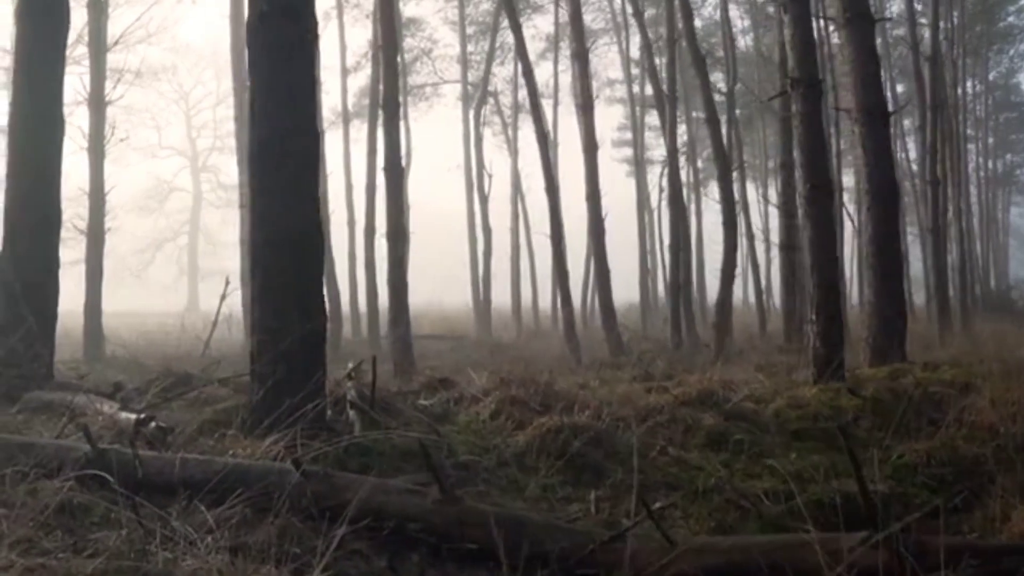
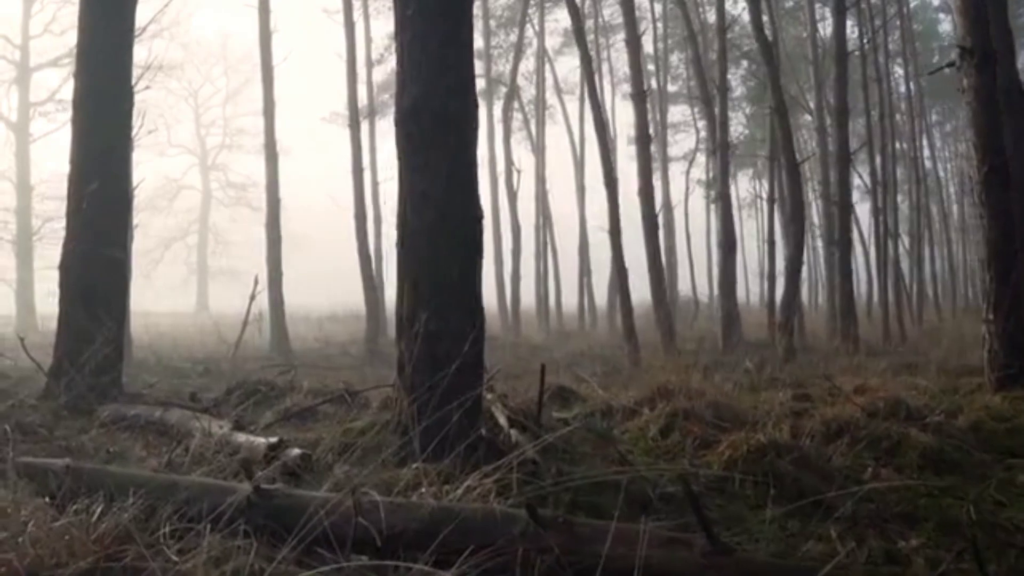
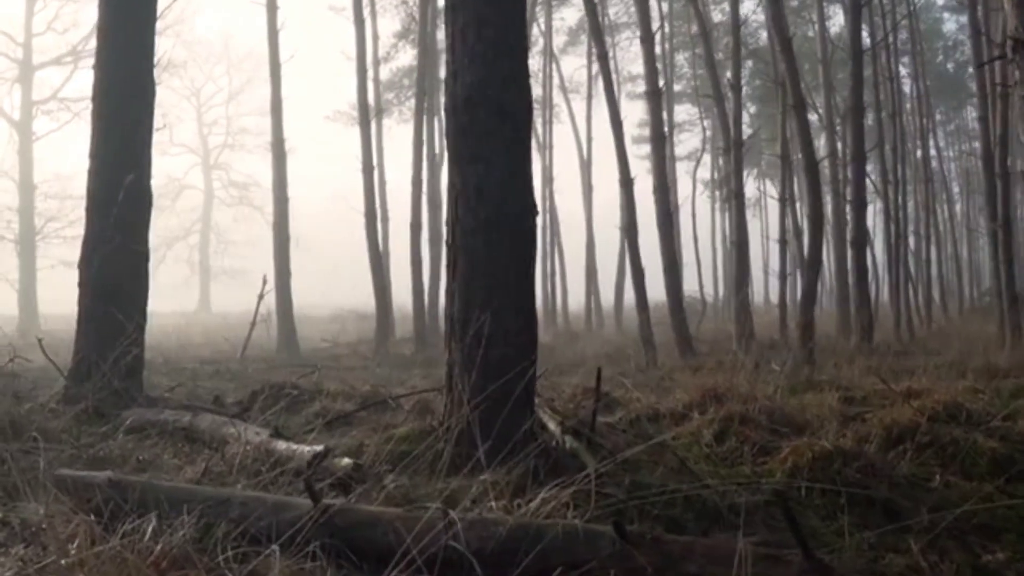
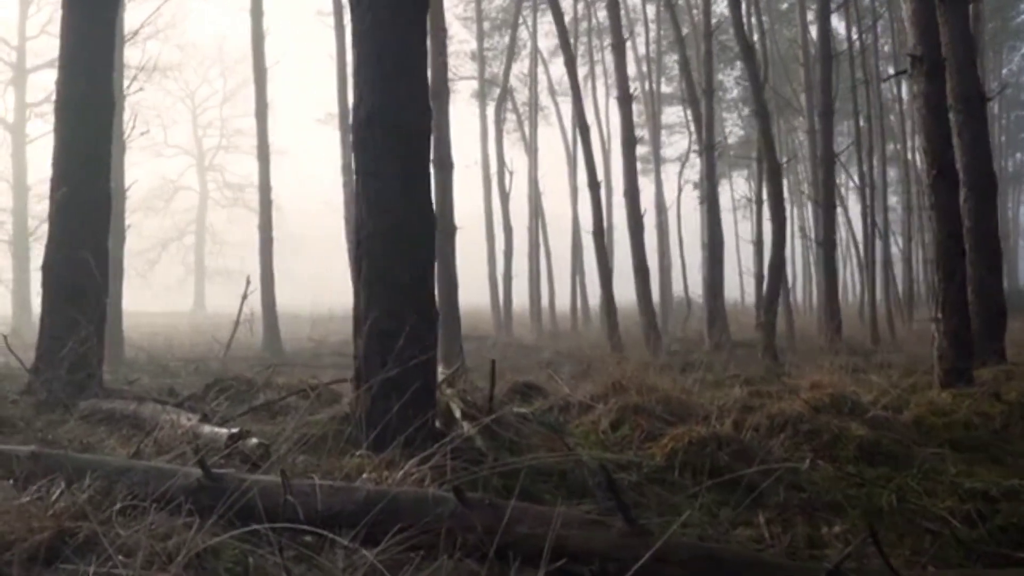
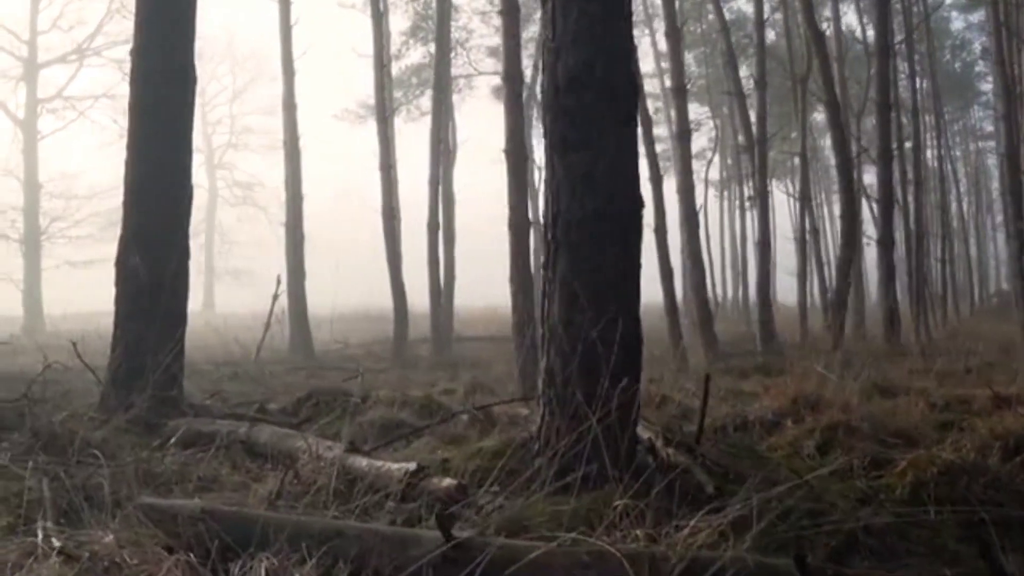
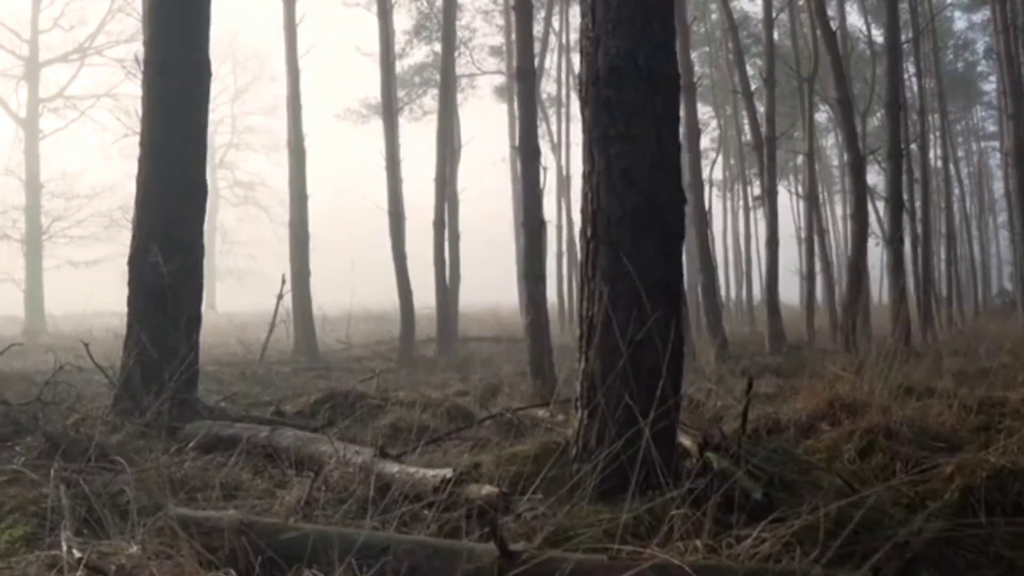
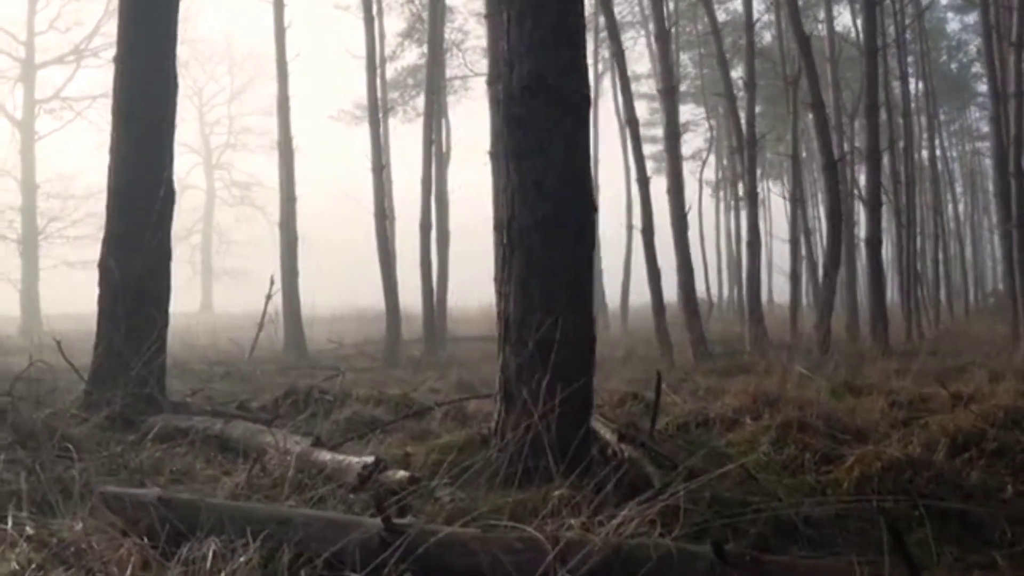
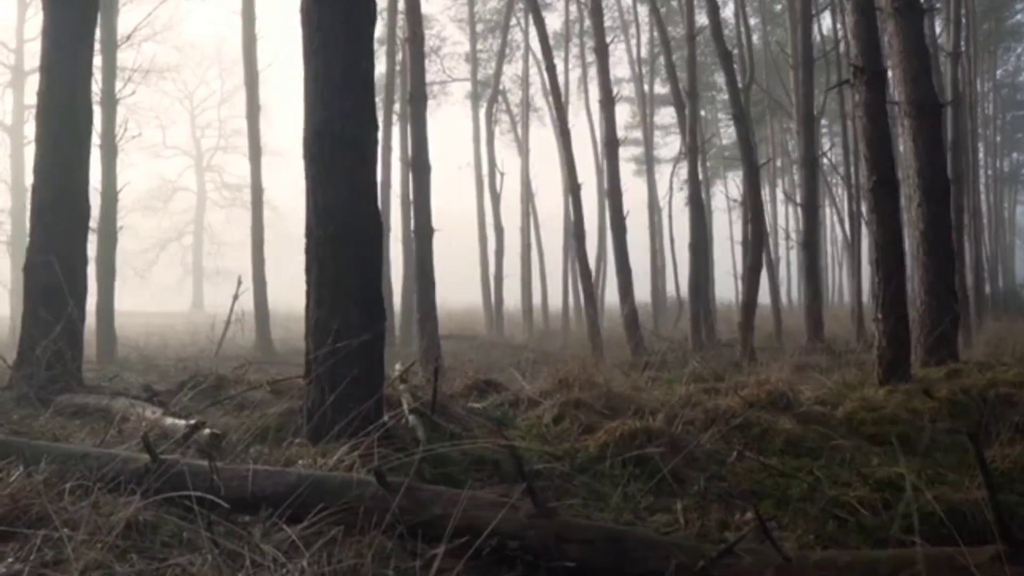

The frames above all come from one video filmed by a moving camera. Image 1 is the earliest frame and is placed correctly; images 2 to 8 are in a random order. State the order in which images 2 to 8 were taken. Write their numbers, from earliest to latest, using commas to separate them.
8, 4, 2, 3, 7, 5, 6
